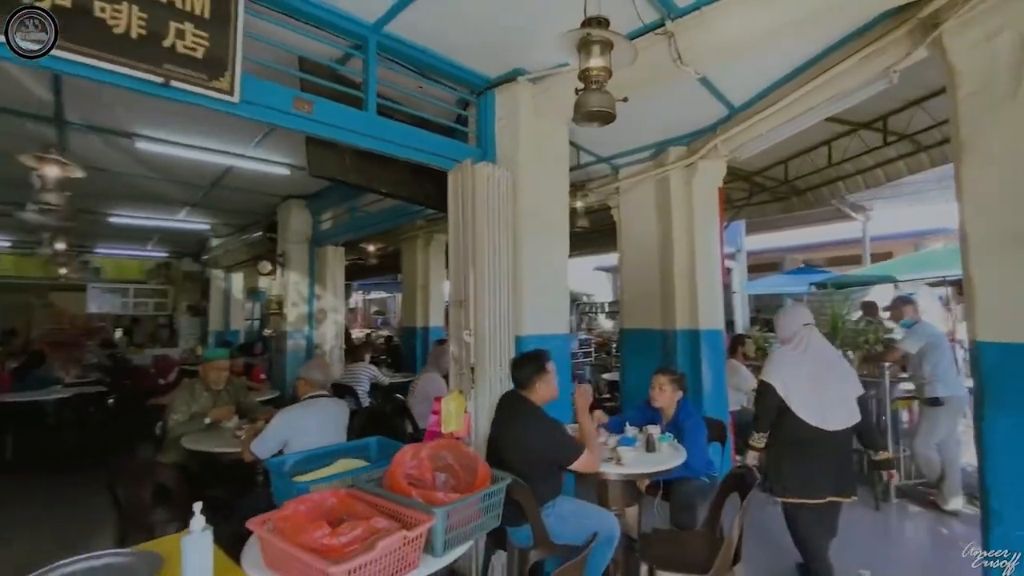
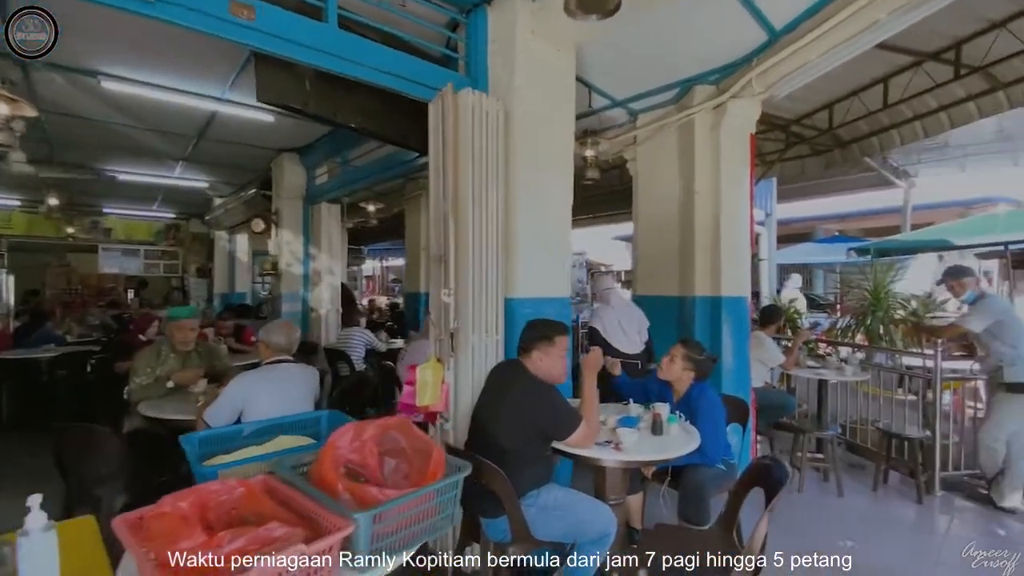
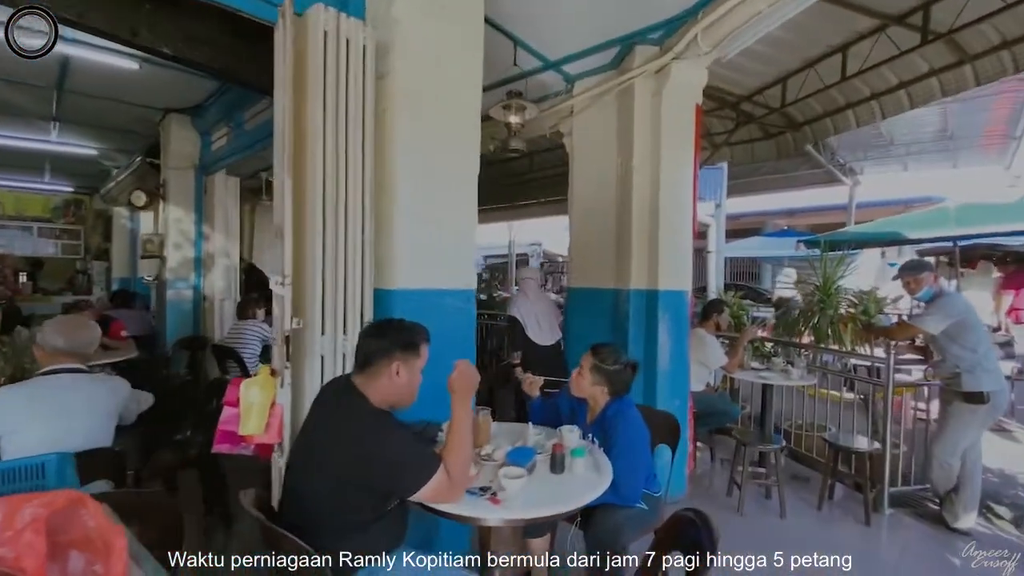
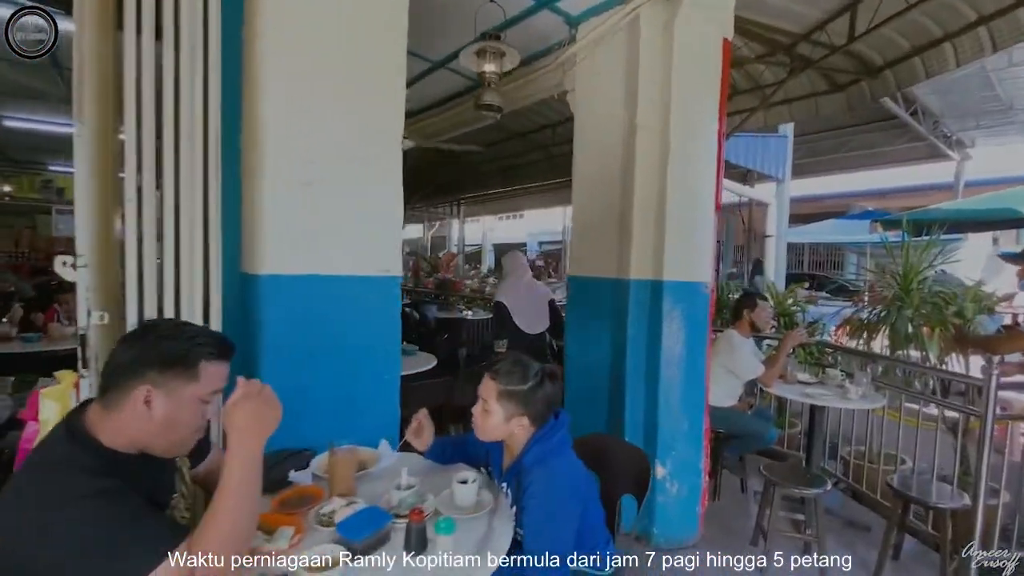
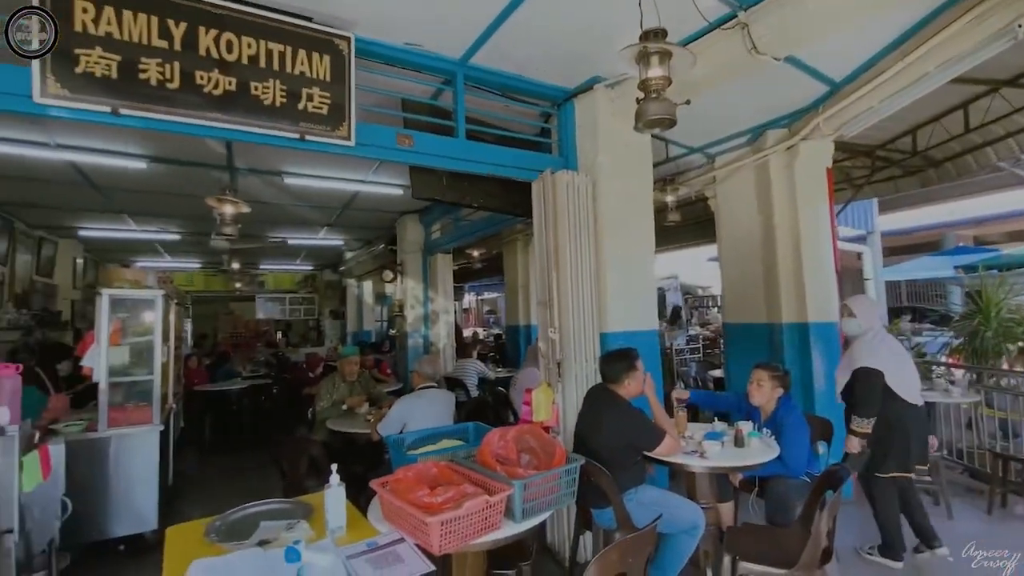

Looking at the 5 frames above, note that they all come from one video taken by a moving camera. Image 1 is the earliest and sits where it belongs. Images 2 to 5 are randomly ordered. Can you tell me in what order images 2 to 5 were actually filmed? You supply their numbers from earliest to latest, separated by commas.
5, 2, 3, 4
